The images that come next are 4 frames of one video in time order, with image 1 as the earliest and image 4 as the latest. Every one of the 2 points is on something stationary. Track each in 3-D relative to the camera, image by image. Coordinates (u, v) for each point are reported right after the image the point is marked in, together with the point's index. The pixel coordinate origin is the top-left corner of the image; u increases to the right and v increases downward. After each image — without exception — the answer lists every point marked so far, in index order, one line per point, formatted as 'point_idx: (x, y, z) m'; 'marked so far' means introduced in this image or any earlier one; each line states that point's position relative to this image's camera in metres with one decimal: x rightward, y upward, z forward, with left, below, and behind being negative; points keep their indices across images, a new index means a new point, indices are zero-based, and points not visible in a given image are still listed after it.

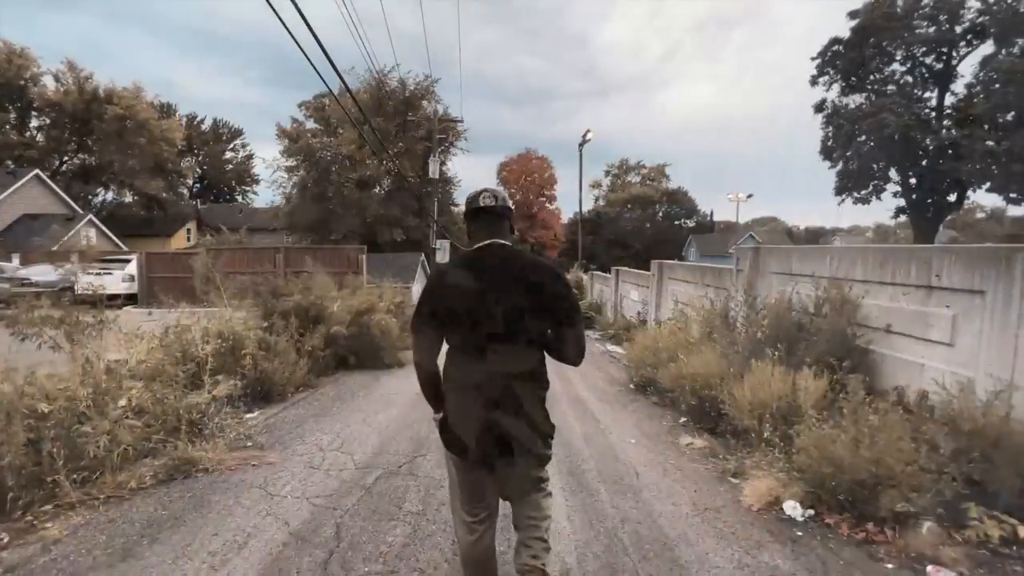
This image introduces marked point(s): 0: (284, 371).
0: (-3.5, -1.3, +6.8) m
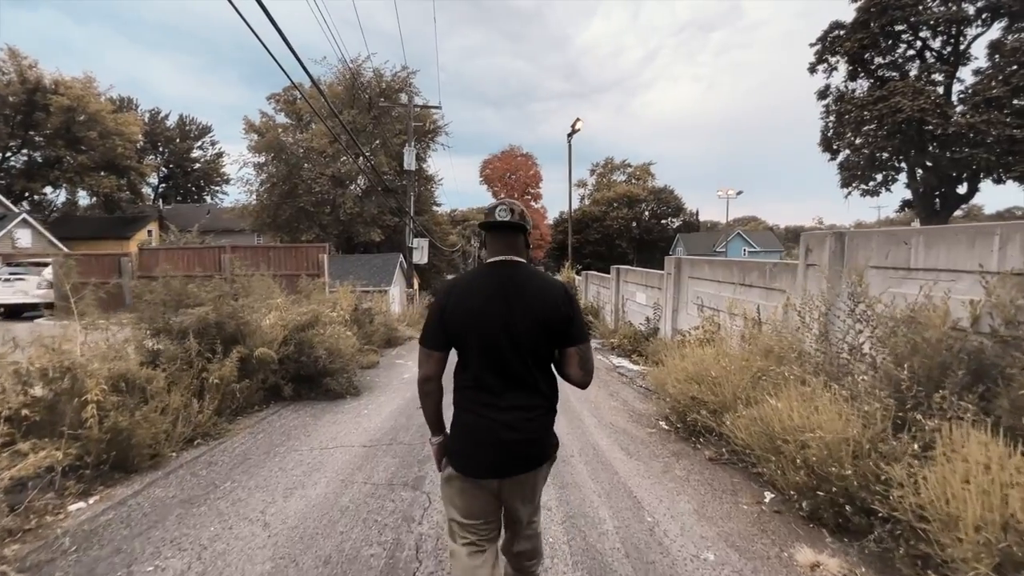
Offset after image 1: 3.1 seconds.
0: (-3.6, -1.4, +4.6) m
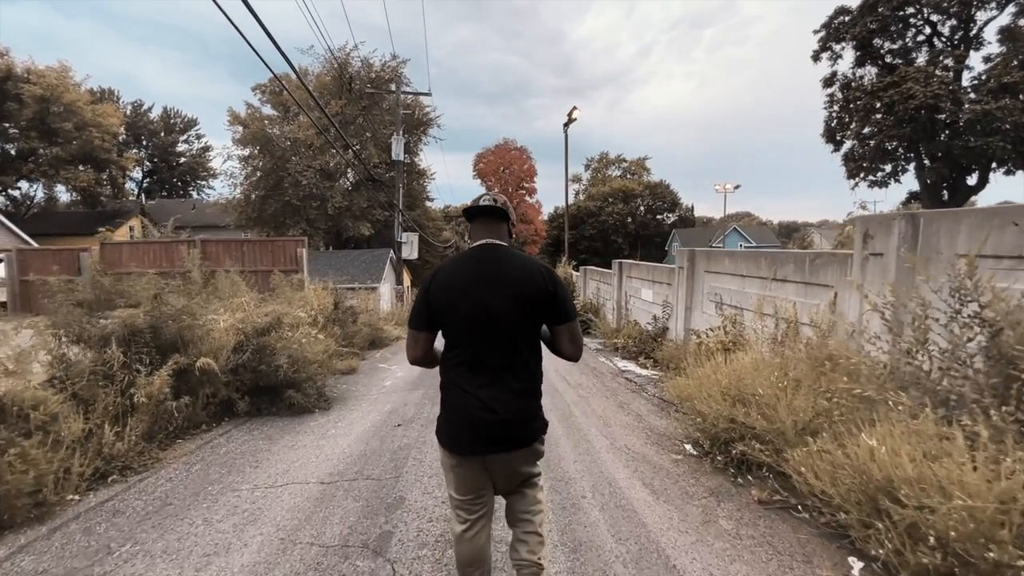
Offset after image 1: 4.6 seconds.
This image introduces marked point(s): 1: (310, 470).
0: (-3.6, -1.3, +3.5) m
1: (-1.9, -1.7, +4.3) m
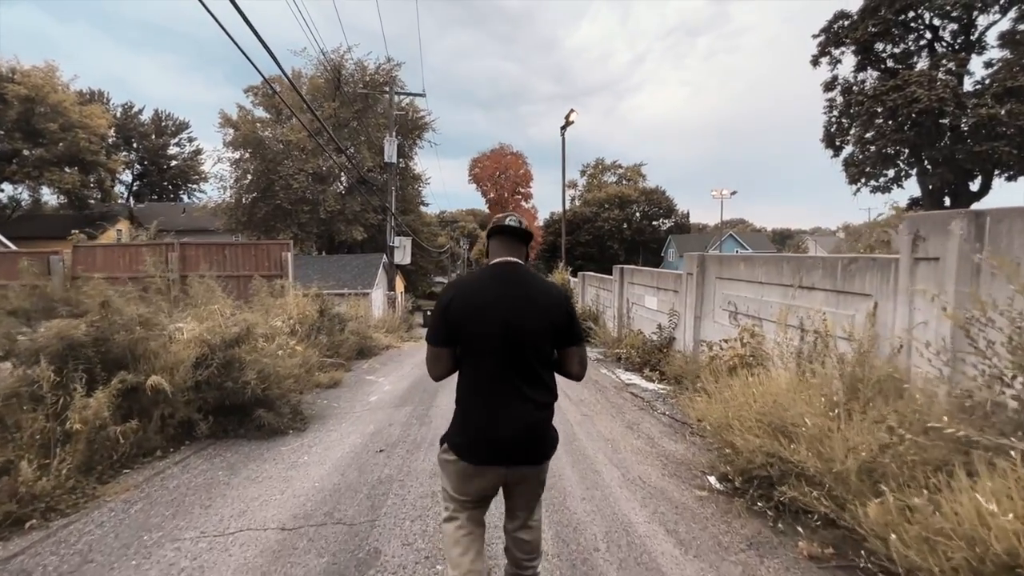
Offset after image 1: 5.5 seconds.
0: (-3.6, -1.4, +2.8) m
1: (-1.9, -1.8, +3.6) m
